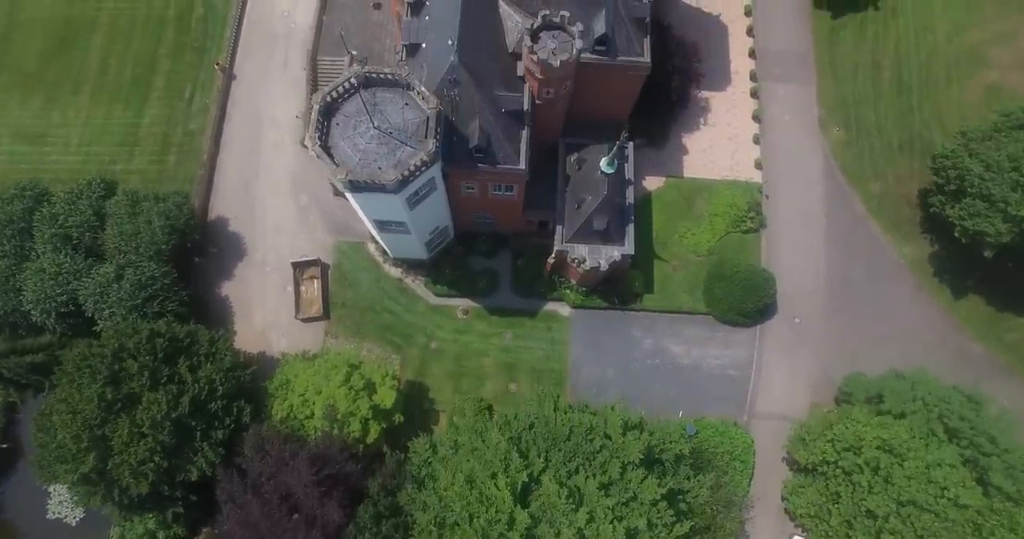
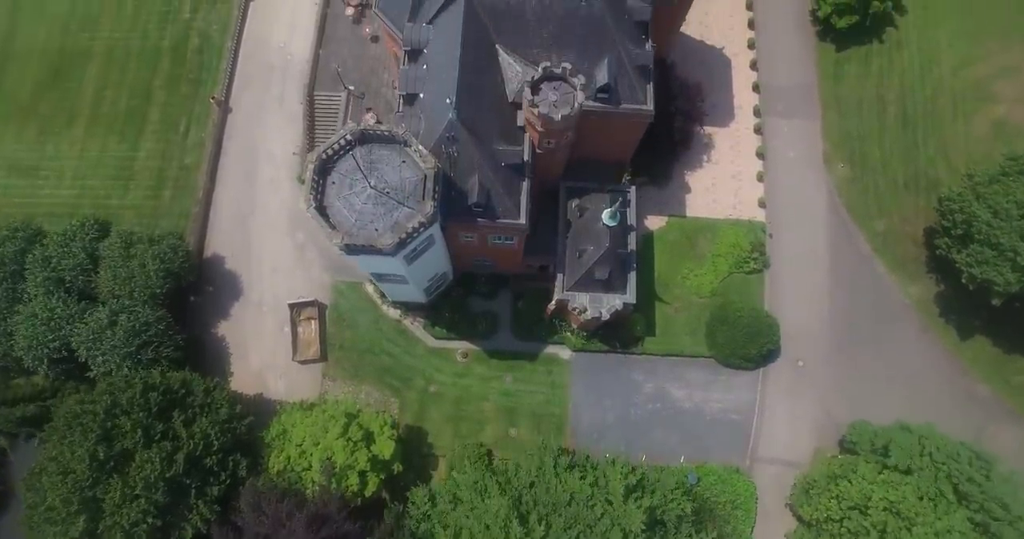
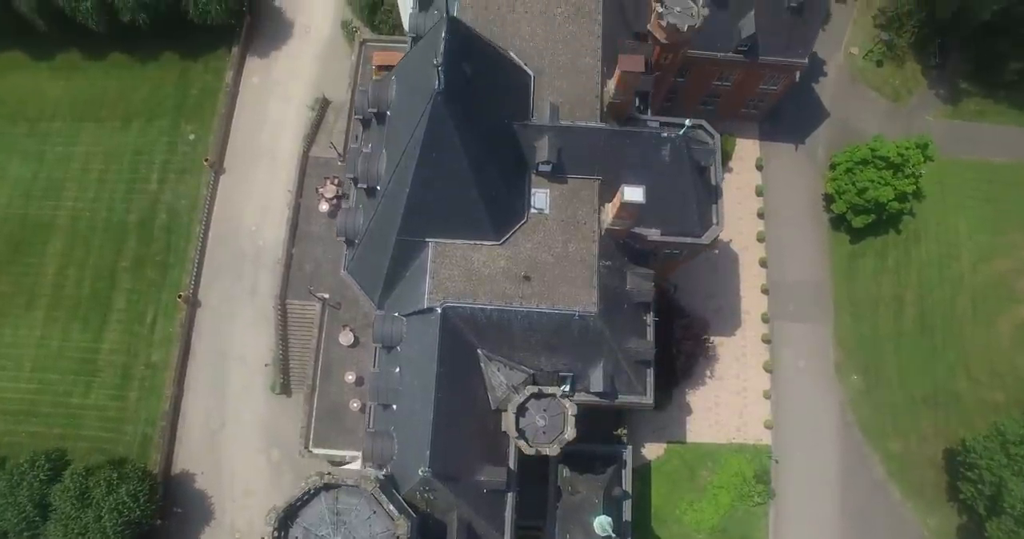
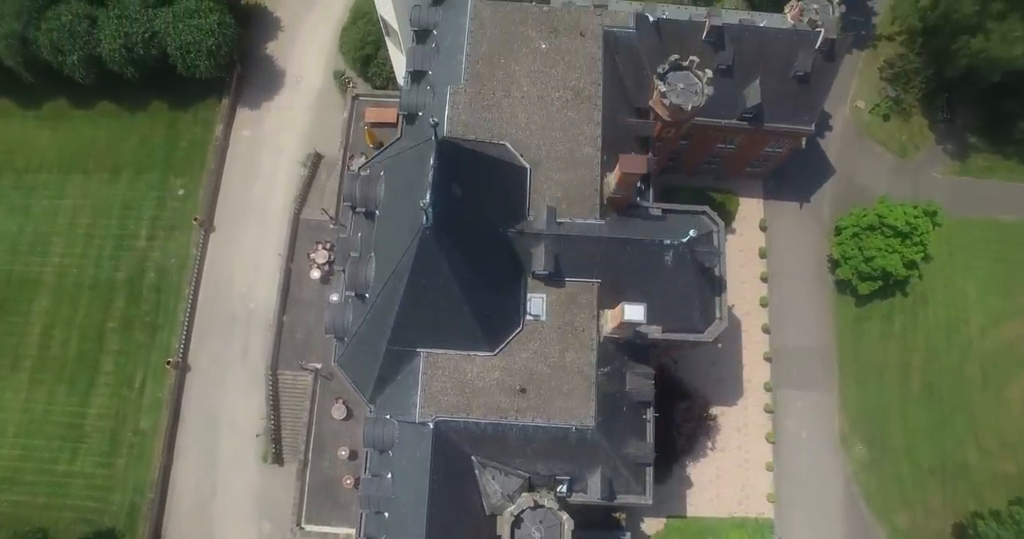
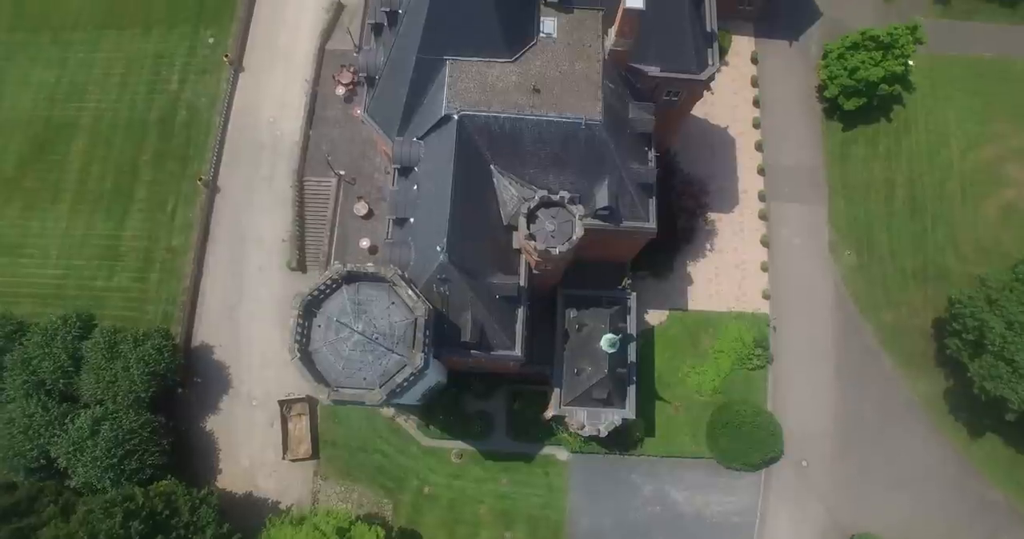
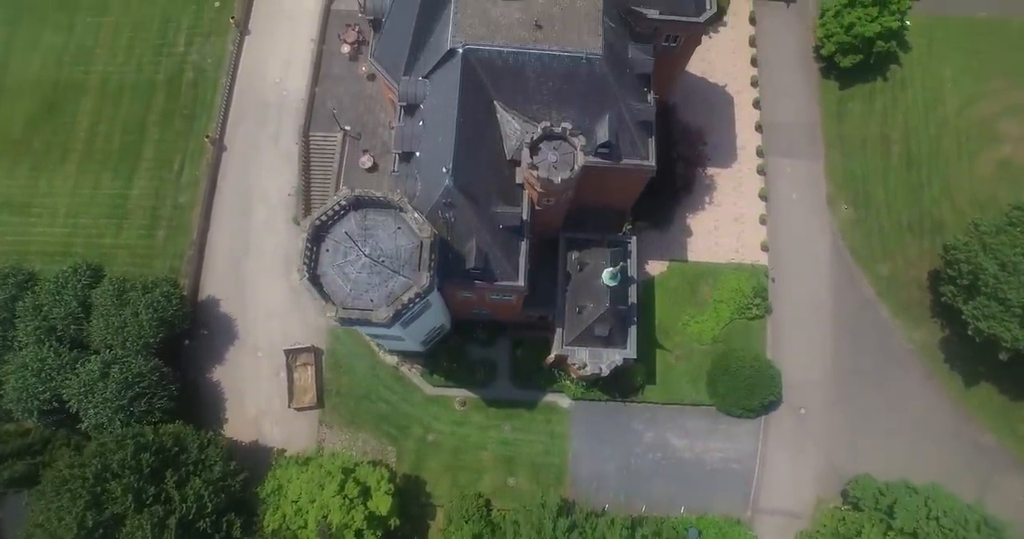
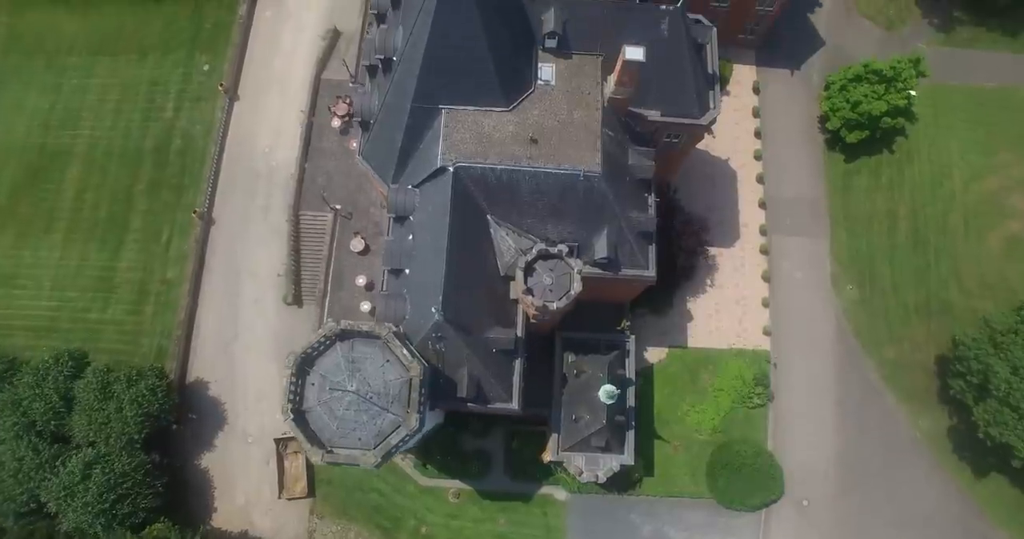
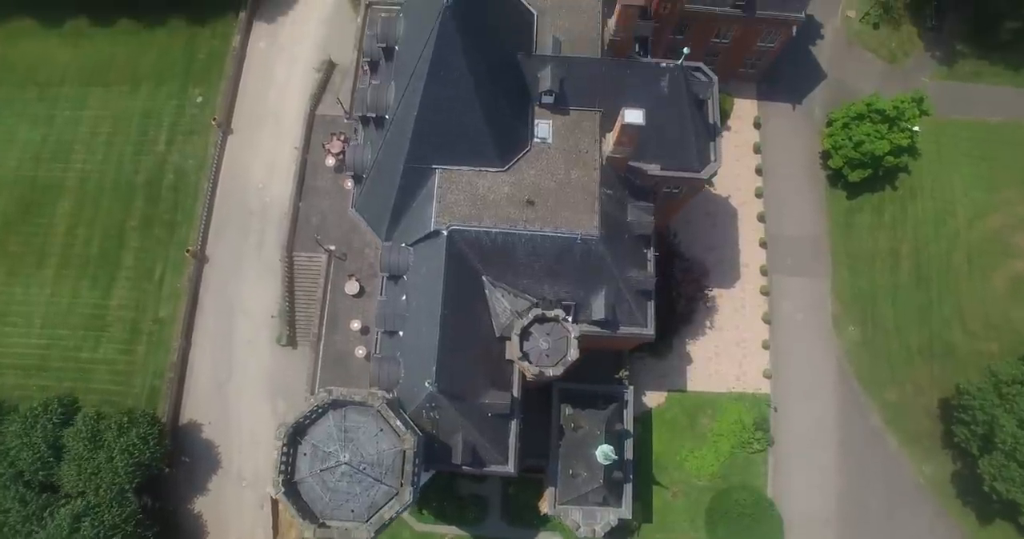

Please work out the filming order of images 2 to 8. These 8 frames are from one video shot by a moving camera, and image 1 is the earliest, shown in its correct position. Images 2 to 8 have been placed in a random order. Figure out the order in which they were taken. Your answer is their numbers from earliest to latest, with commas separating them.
2, 6, 5, 7, 8, 3, 4
